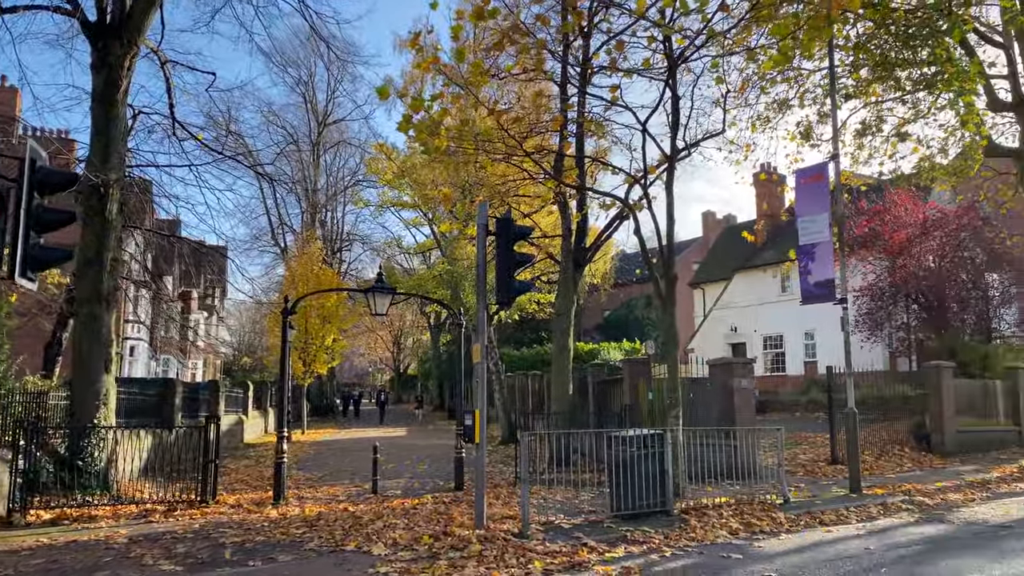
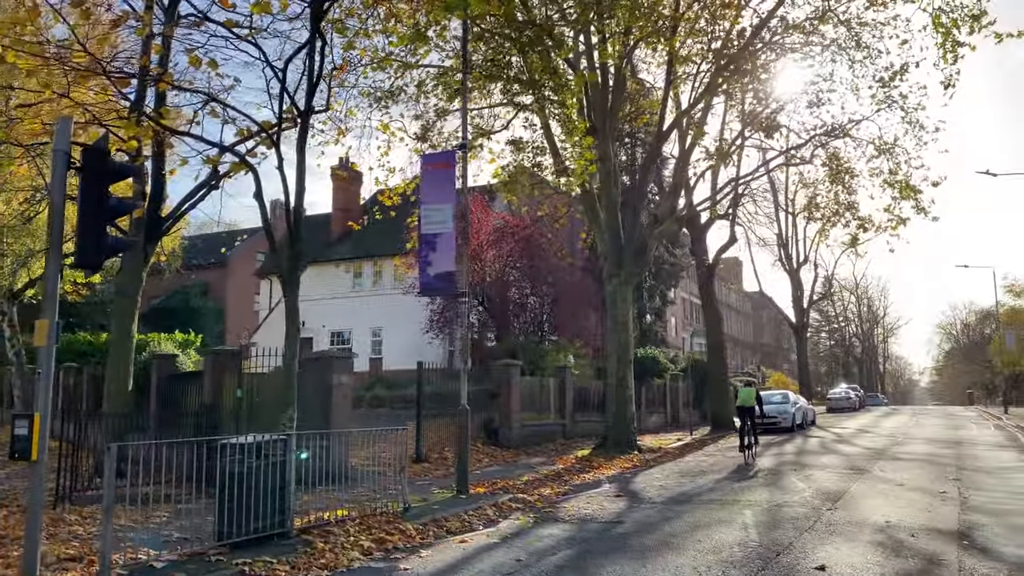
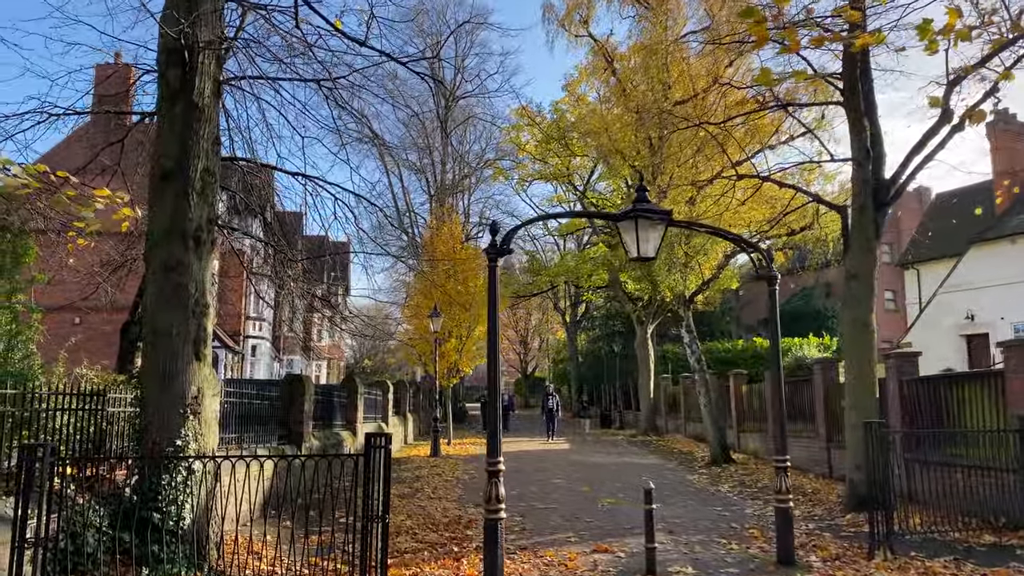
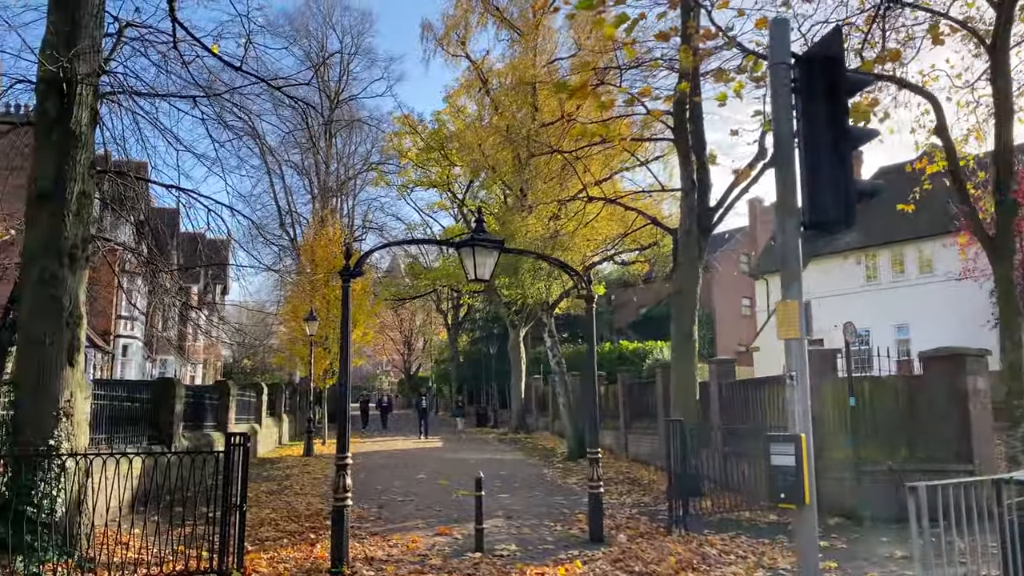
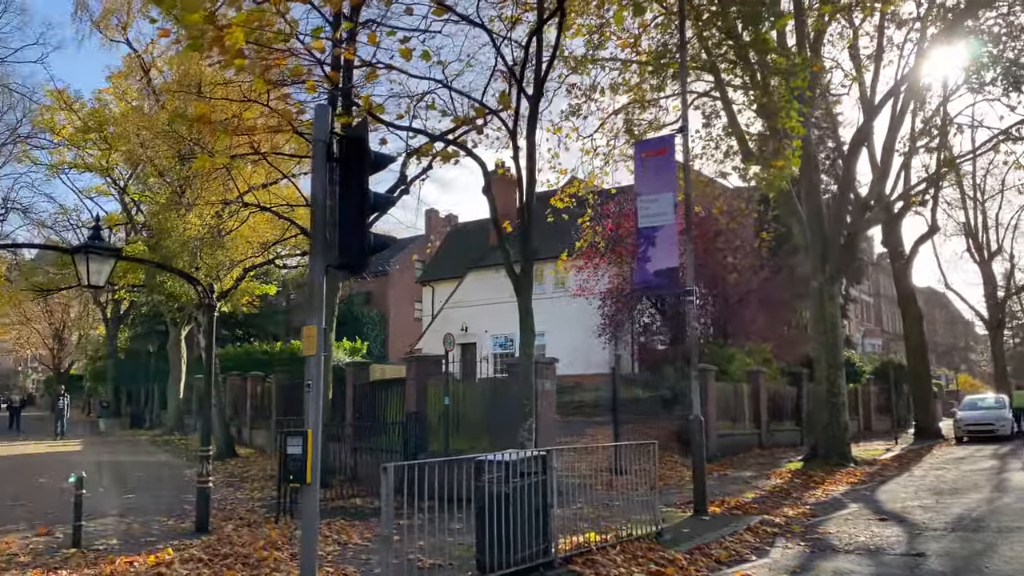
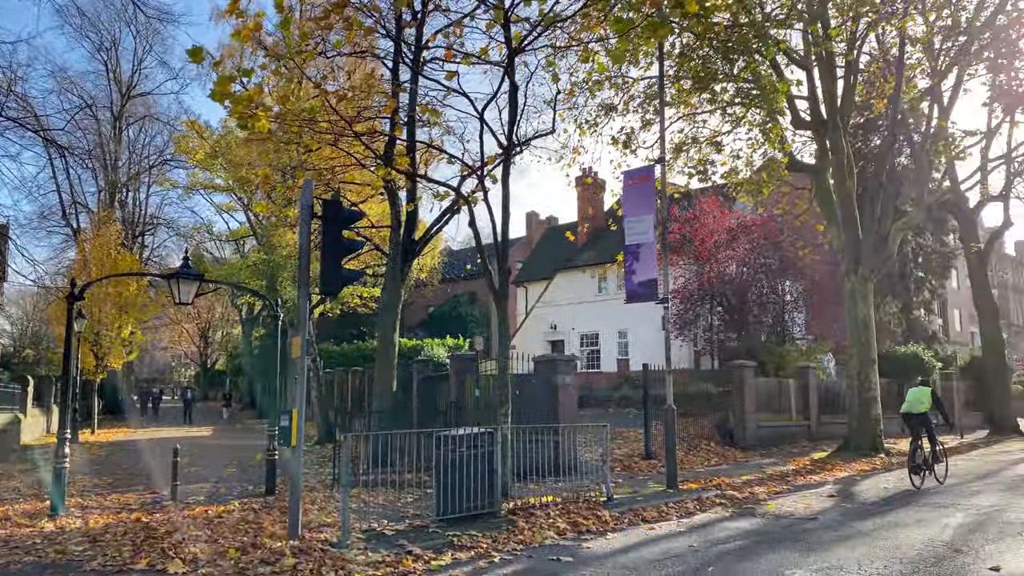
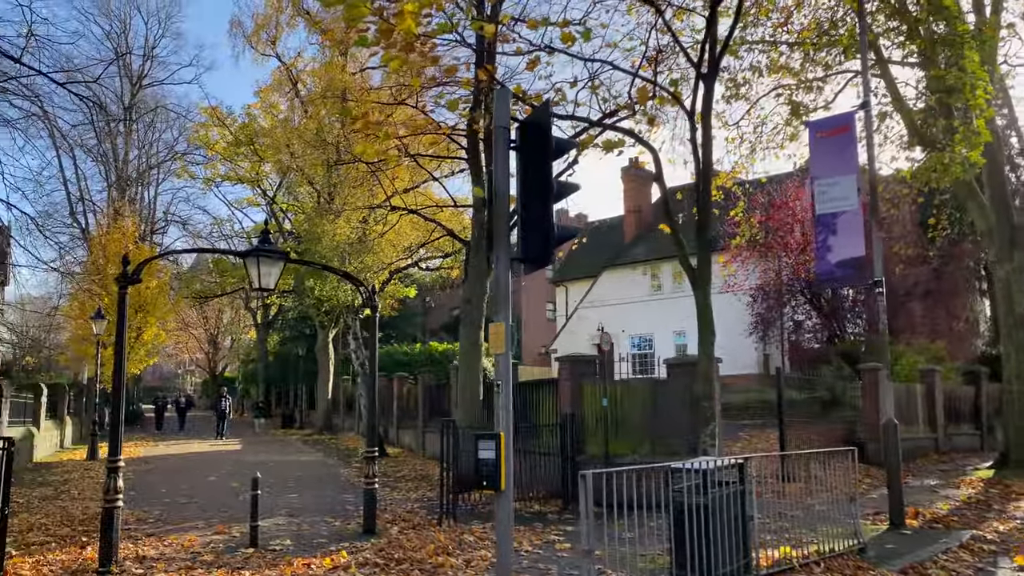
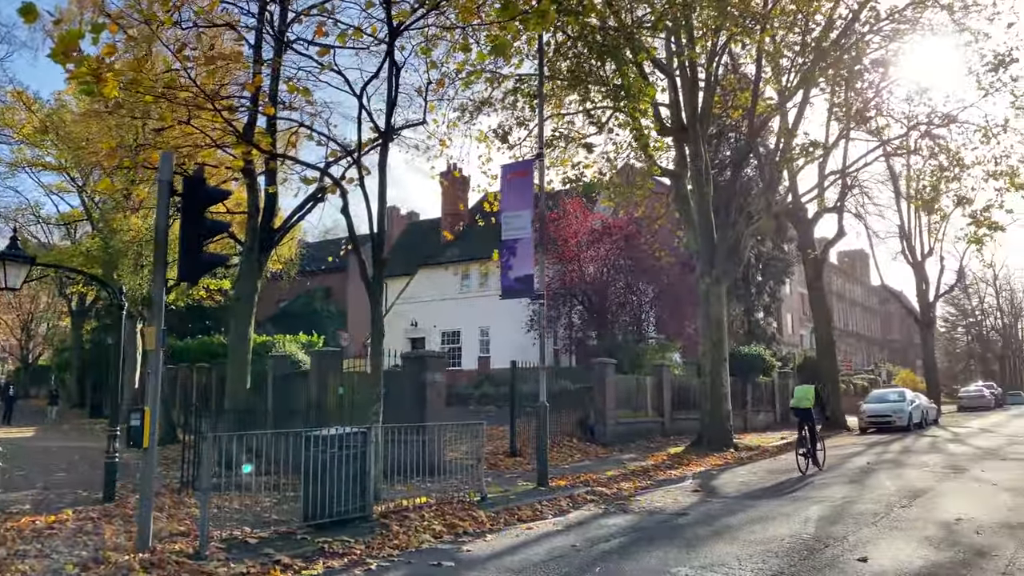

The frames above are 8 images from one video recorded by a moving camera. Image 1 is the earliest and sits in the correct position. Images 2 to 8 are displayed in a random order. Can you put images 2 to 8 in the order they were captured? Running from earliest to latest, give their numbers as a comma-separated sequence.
6, 8, 2, 5, 7, 4, 3
